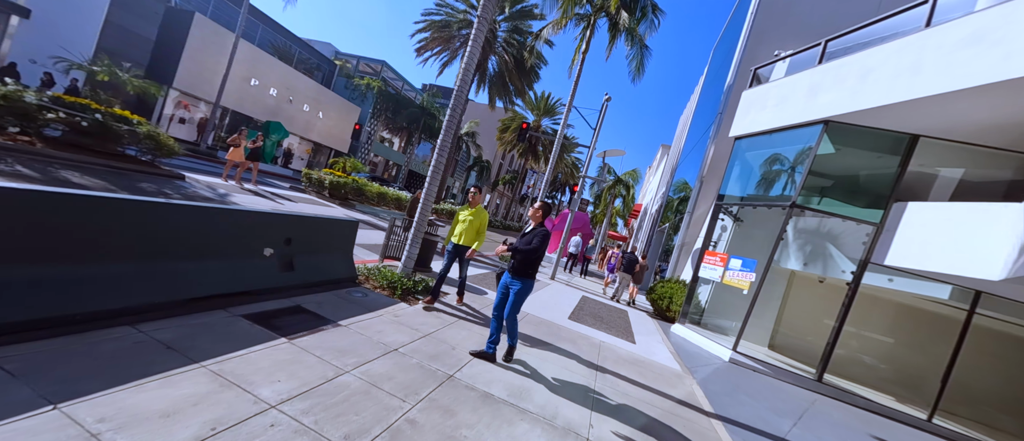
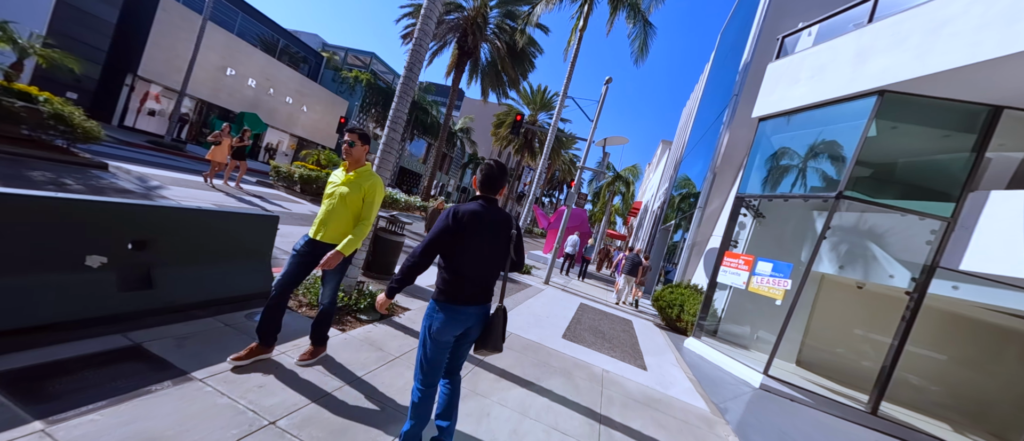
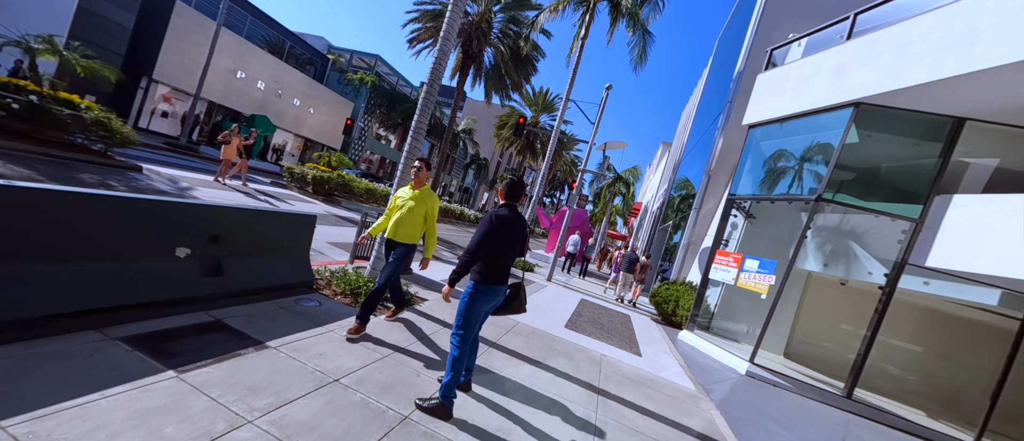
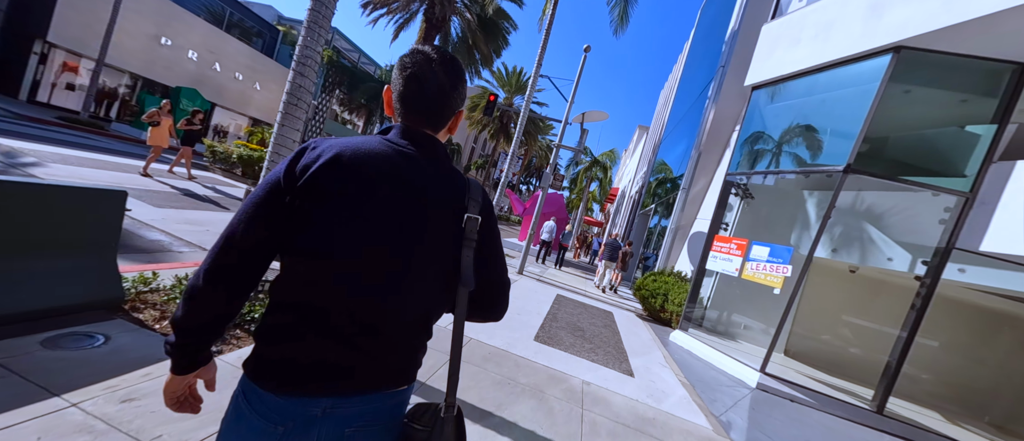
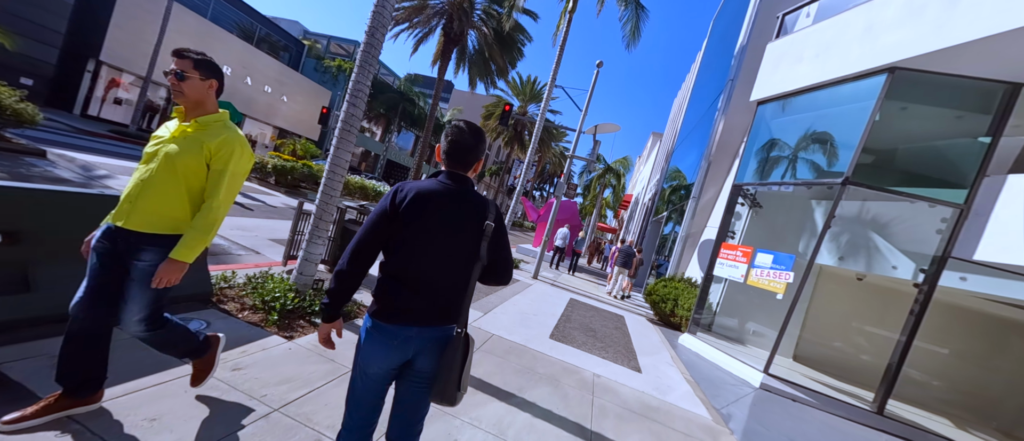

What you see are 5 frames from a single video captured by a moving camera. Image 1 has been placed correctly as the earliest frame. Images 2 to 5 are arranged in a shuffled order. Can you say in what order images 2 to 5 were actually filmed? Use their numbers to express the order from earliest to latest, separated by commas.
3, 2, 5, 4
